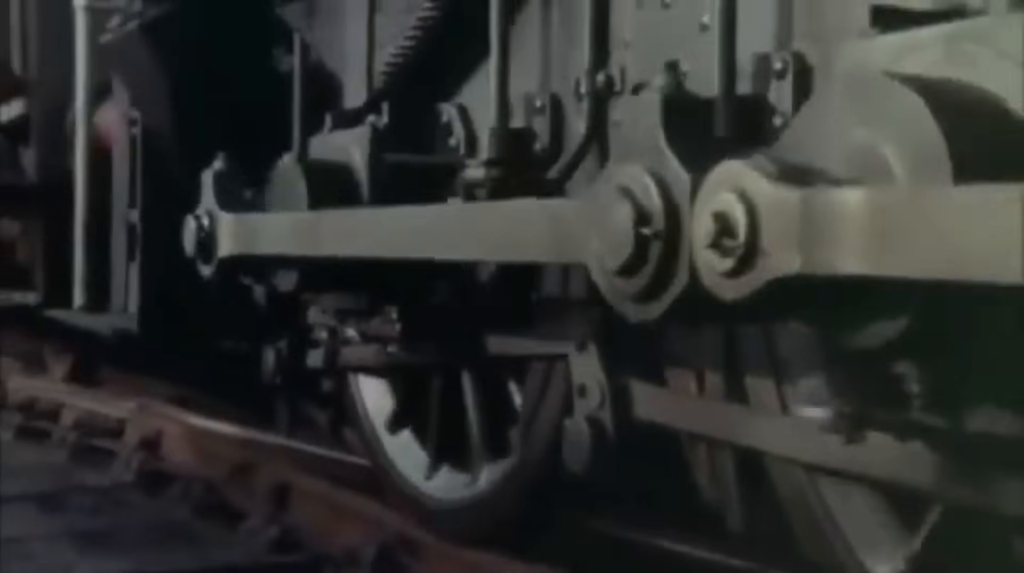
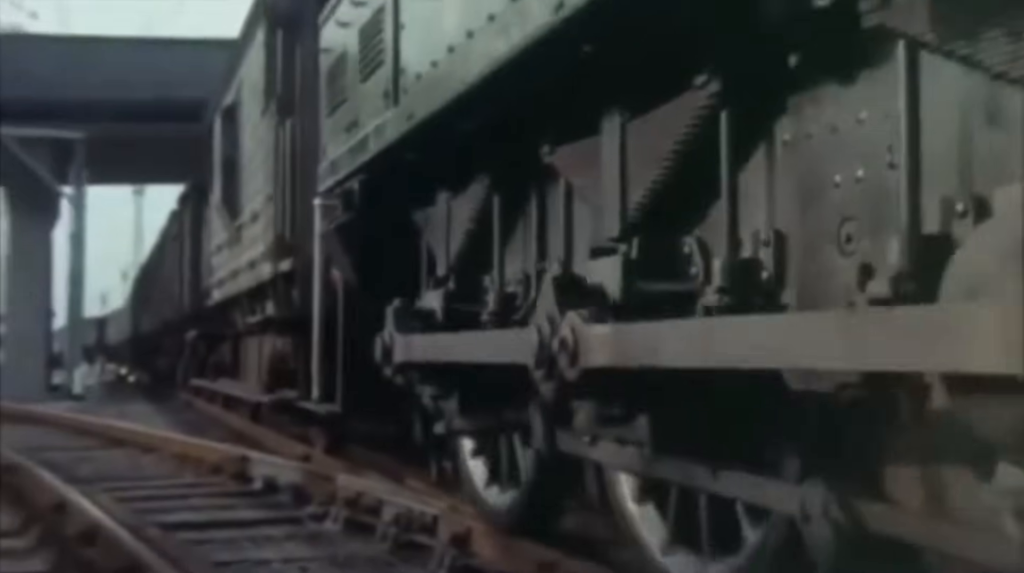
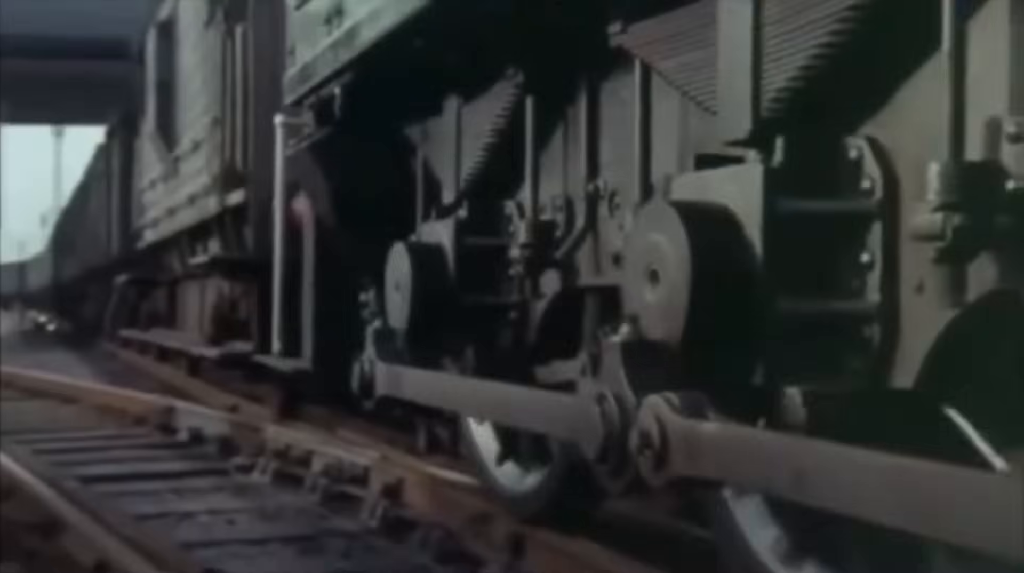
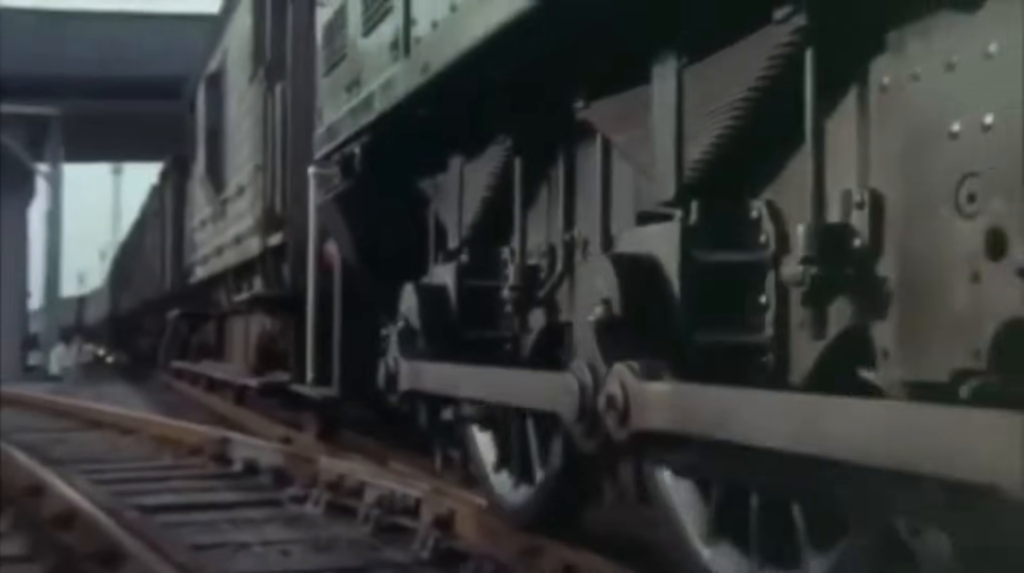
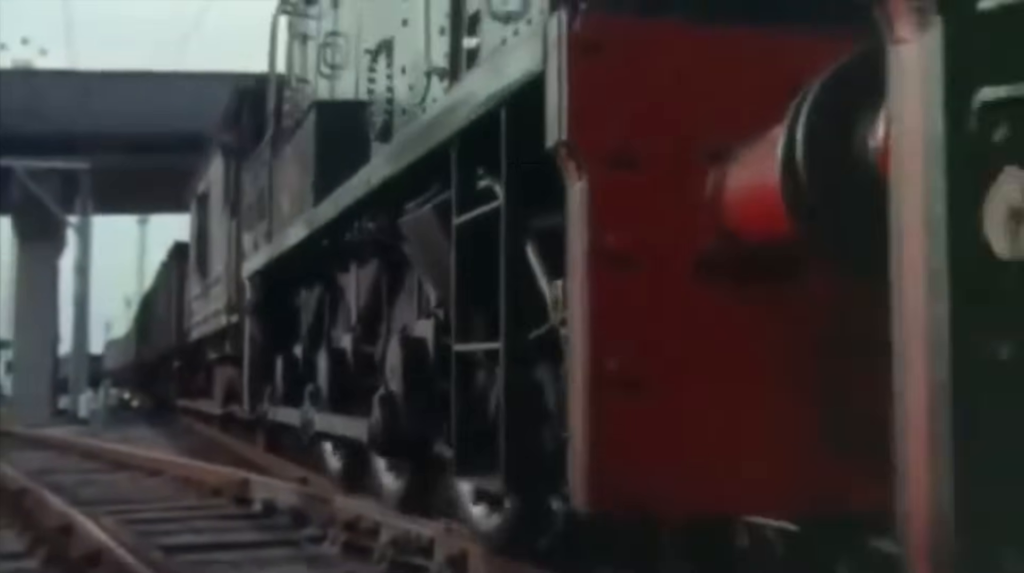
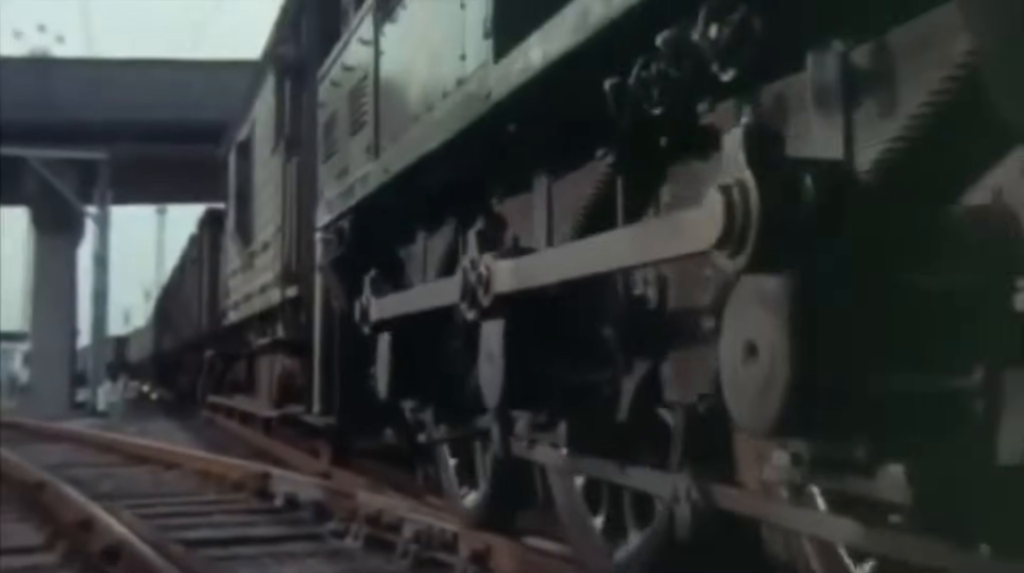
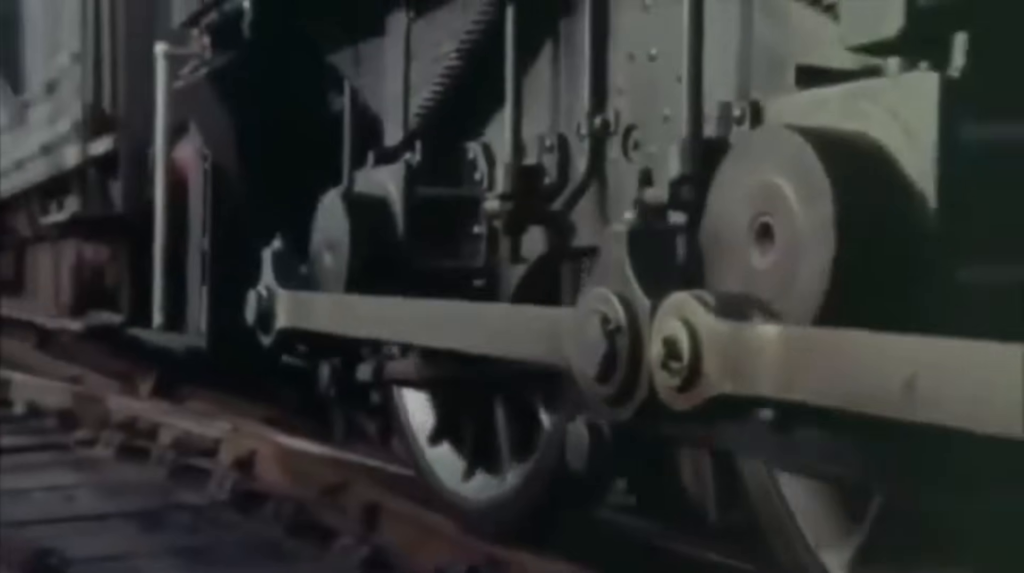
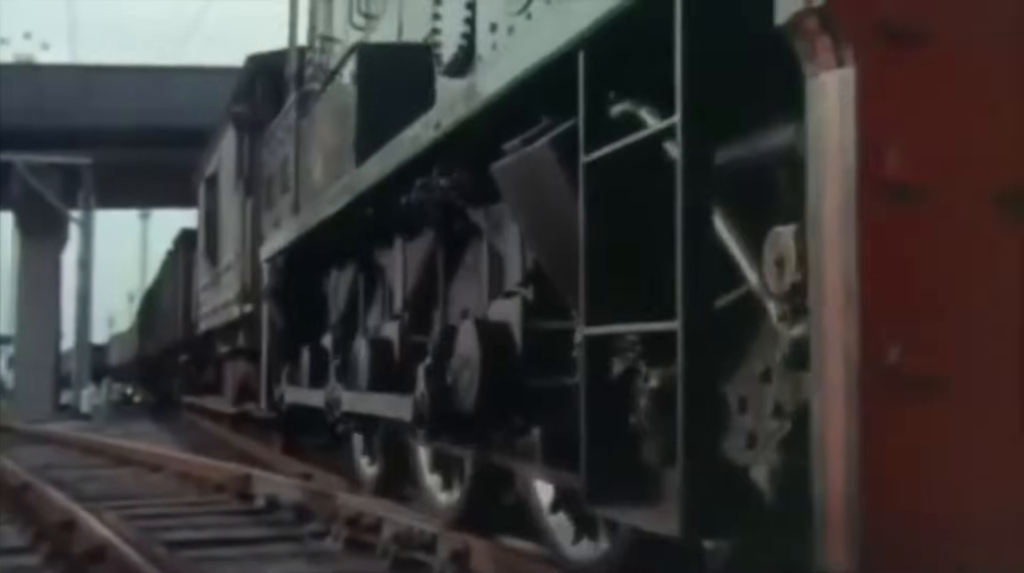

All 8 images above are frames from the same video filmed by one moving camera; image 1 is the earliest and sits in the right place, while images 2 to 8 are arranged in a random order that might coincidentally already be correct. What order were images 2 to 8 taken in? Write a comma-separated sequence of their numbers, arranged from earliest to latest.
7, 3, 4, 2, 6, 8, 5
